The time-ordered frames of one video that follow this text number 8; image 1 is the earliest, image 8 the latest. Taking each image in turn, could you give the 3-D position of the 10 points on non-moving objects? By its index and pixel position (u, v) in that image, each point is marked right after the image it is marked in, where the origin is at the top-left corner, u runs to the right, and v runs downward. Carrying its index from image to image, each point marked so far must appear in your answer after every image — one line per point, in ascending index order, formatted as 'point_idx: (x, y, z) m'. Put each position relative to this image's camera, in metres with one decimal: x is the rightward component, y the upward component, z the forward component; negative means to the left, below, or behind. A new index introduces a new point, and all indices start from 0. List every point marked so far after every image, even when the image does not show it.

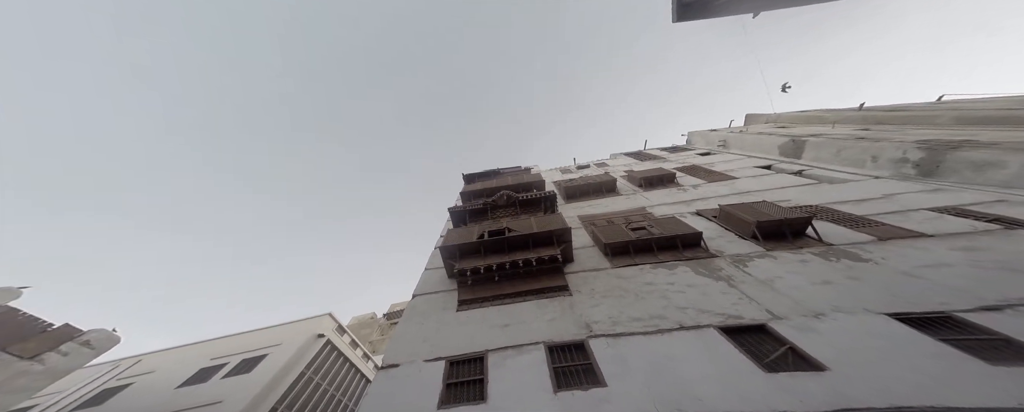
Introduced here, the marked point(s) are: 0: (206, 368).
0: (-15.3, -8.7, +12.8) m
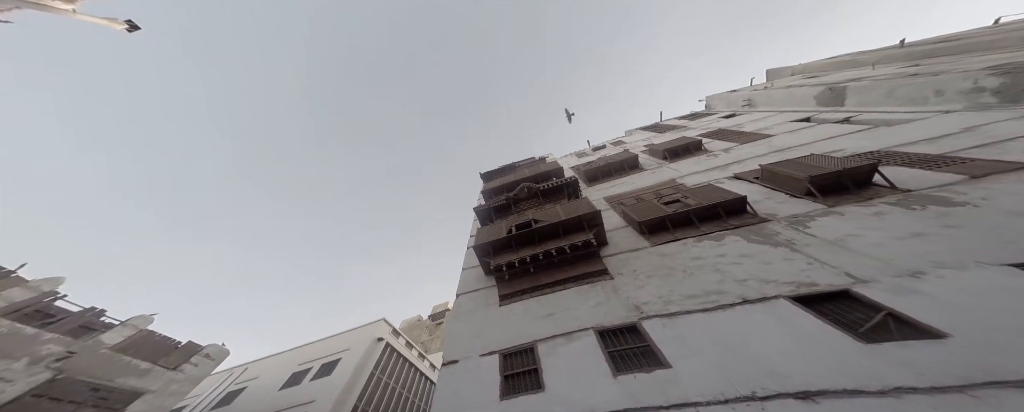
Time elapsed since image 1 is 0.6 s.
0: (-12.3, -10.2, +14.4) m
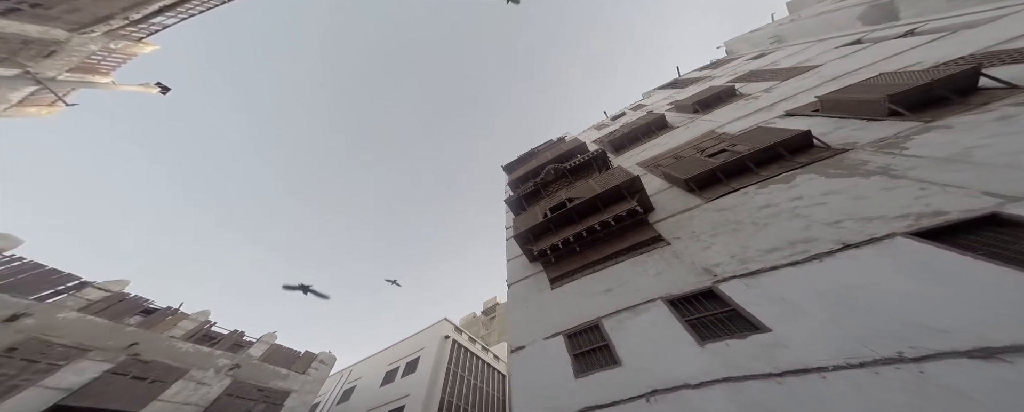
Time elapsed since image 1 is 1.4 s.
0: (-8.1, -11.0, +16.0) m
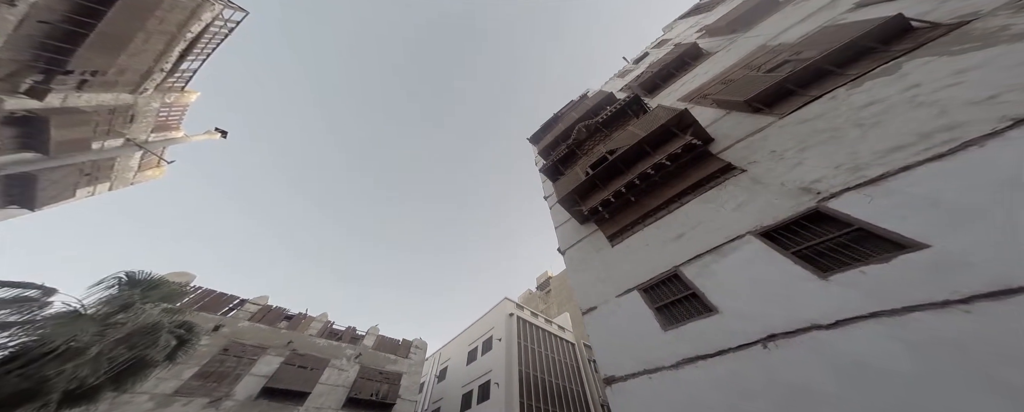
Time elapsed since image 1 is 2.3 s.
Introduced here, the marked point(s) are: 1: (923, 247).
0: (-3.0, -10.2, +17.2) m
1: (+8.2, -0.7, +4.7) m
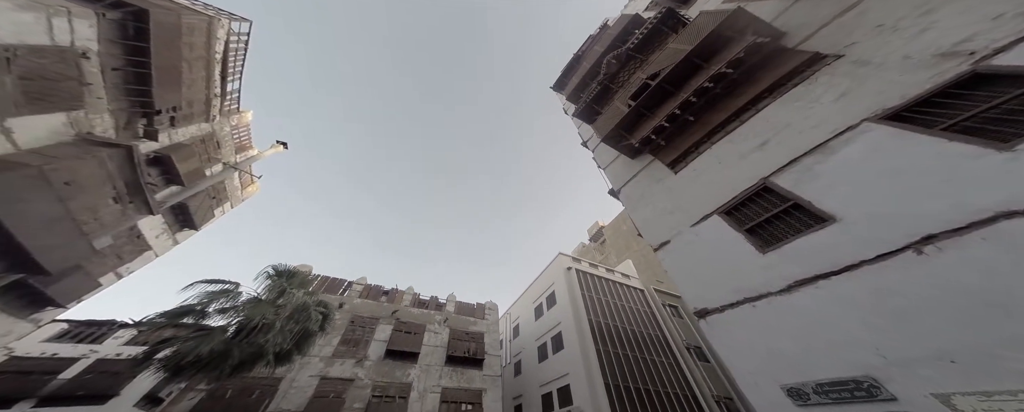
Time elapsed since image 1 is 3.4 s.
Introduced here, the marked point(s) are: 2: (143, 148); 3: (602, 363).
0: (+2.0, -7.4, +18.3) m
1: (+10.0, +2.0, +3.5) m
2: (-13.4, +2.2, +8.8) m
3: (+4.4, -7.2, +10.9) m
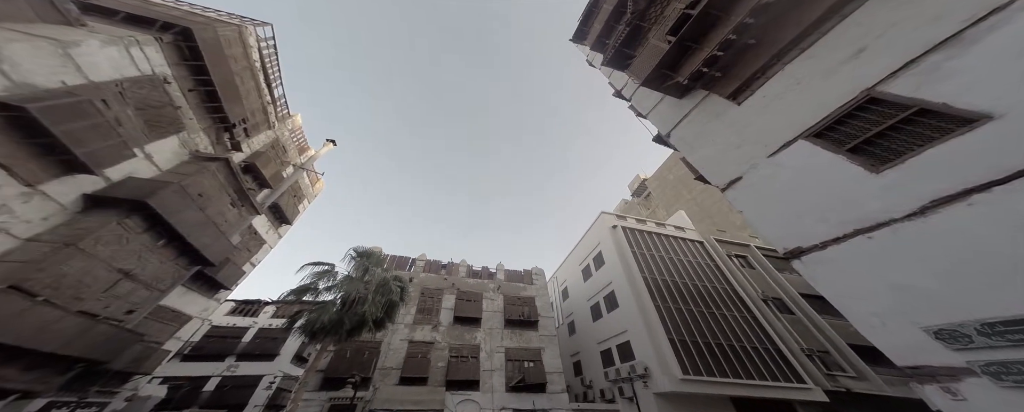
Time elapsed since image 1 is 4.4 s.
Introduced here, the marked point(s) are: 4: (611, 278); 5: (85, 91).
0: (+5.6, -4.7, +18.7) m
1: (+10.9, +3.6, +2.1) m
2: (-11.7, +2.1, +10.0) m
3: (+7.1, -5.2, +11.0) m
4: (+6.2, -4.3, +15.4) m
5: (-10.4, +2.8, +5.7) m
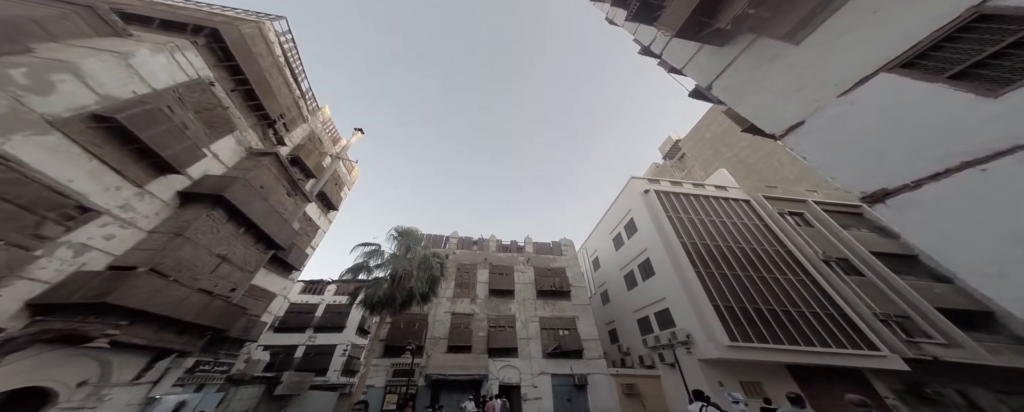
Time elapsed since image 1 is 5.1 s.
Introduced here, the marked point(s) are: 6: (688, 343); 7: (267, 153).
0: (+7.8, -2.6, +18.4) m
1: (+11.2, +4.4, +0.8) m
2: (-10.6, +2.5, +10.8) m
3: (+8.7, -3.6, +10.7) m
4: (+8.1, -2.4, +15.0) m
5: (-9.6, +2.9, +6.3) m
6: (+7.6, -5.9, +10.1) m
7: (-9.6, +2.1, +9.1) m
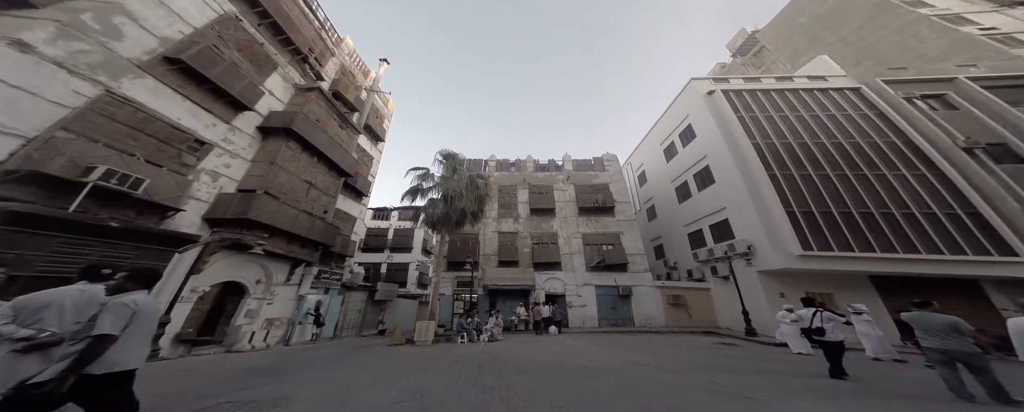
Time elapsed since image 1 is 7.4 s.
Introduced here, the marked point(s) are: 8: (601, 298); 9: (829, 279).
0: (+10.7, +3.2, +16.9) m
1: (+11.1, +5.2, -2.3) m
2: (-8.9, +5.3, +11.0) m
3: (+10.6, +0.1, +9.7) m
4: (+10.5, +2.4, +13.6) m
5: (-8.6, +4.5, +6.5) m
6: (+9.6, -2.3, +9.9) m
7: (-8.1, +4.5, +9.4) m
8: (+4.6, -4.8, +12.3) m
9: (+12.2, -3.1, +9.4) m
